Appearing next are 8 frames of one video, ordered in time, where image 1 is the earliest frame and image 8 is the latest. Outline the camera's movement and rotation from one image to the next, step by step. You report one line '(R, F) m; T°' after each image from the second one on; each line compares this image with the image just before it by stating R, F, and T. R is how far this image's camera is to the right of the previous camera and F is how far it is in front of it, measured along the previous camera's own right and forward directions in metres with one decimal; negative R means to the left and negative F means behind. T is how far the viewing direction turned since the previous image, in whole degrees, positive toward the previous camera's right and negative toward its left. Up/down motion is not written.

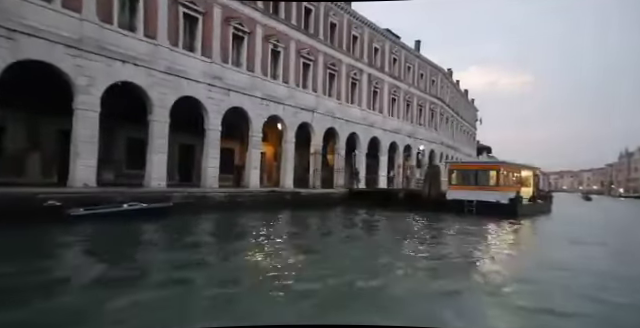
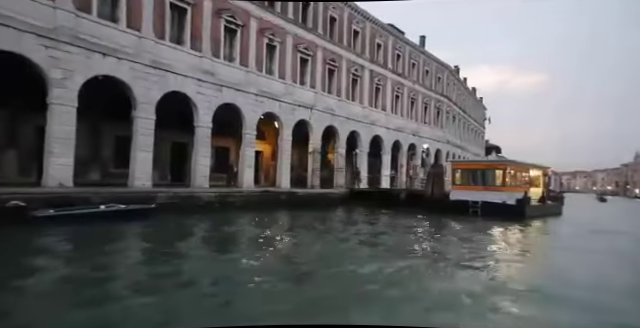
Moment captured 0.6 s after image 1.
(+0.5, +0.8) m; -1°
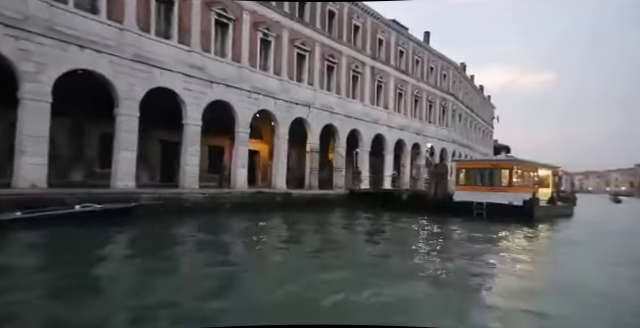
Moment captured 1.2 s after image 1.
(+0.5, +0.8) m; -1°
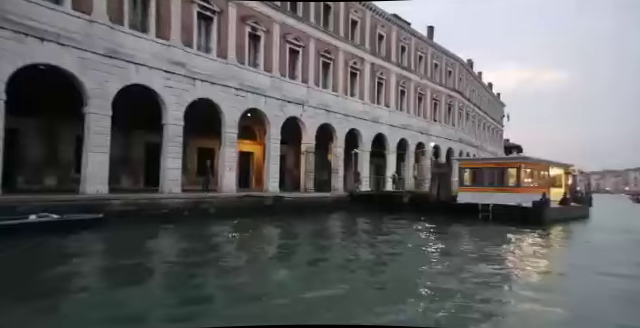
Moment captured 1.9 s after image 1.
(+0.7, +1.1) m; -1°
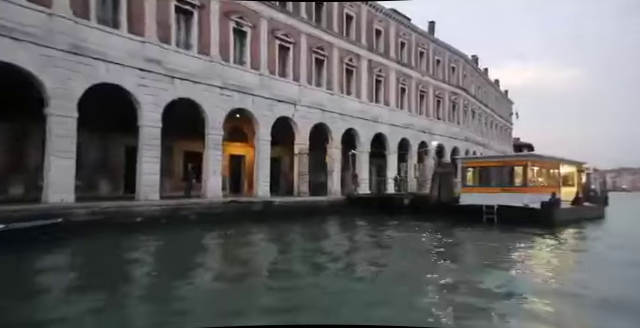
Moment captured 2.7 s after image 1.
(+0.7, +1.1) m; -1°
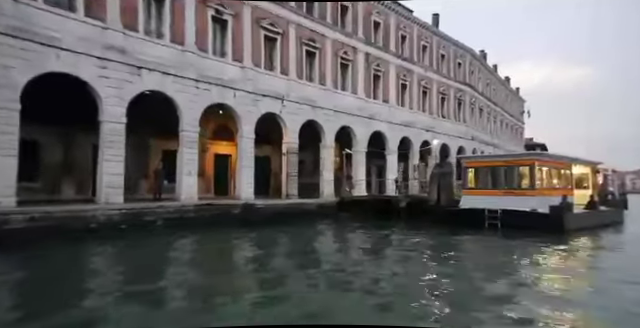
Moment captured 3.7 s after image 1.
(+0.9, +1.4) m; -2°
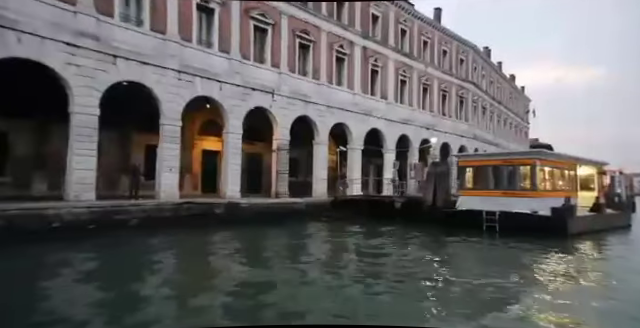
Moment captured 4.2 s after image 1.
(+0.5, +0.8) m; -1°
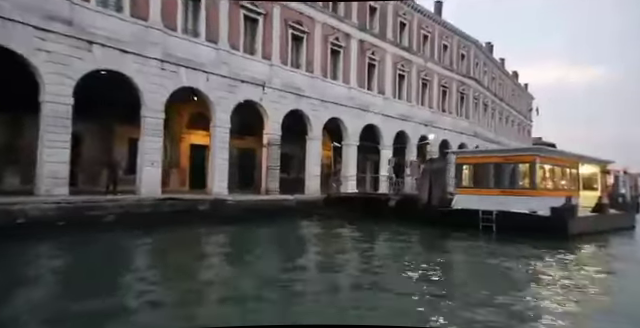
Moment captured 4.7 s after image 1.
(+0.4, +0.6) m; 0°
